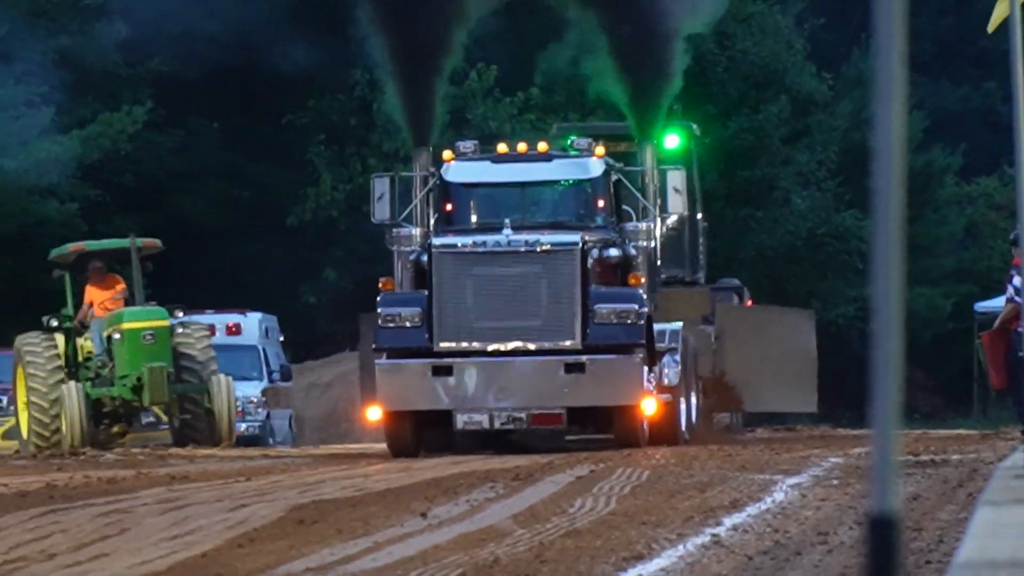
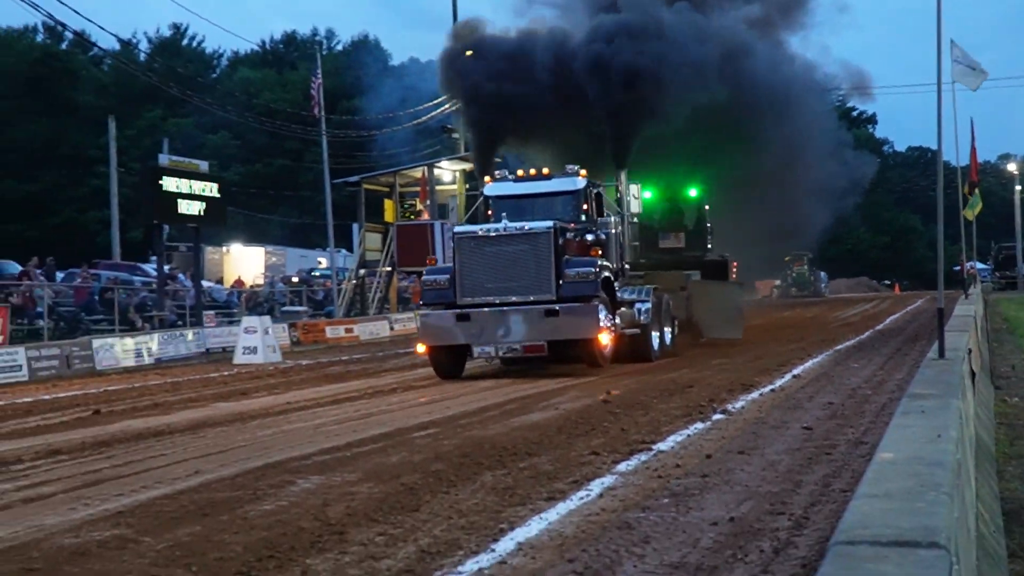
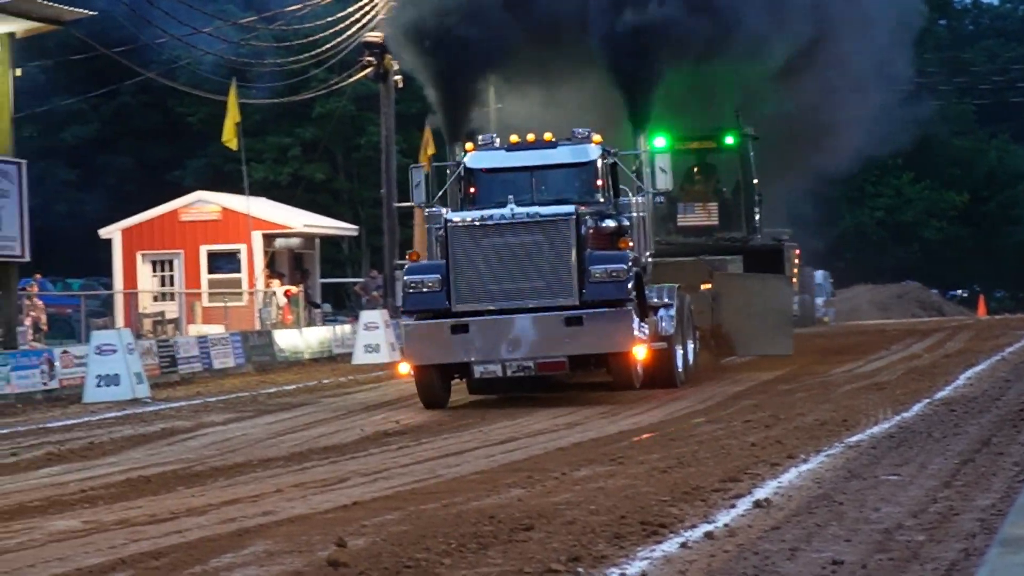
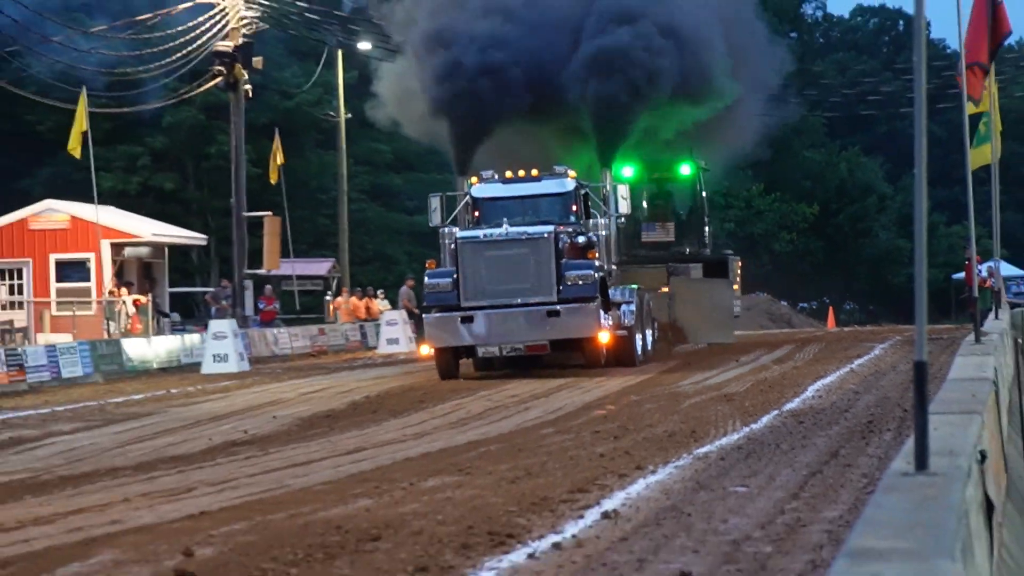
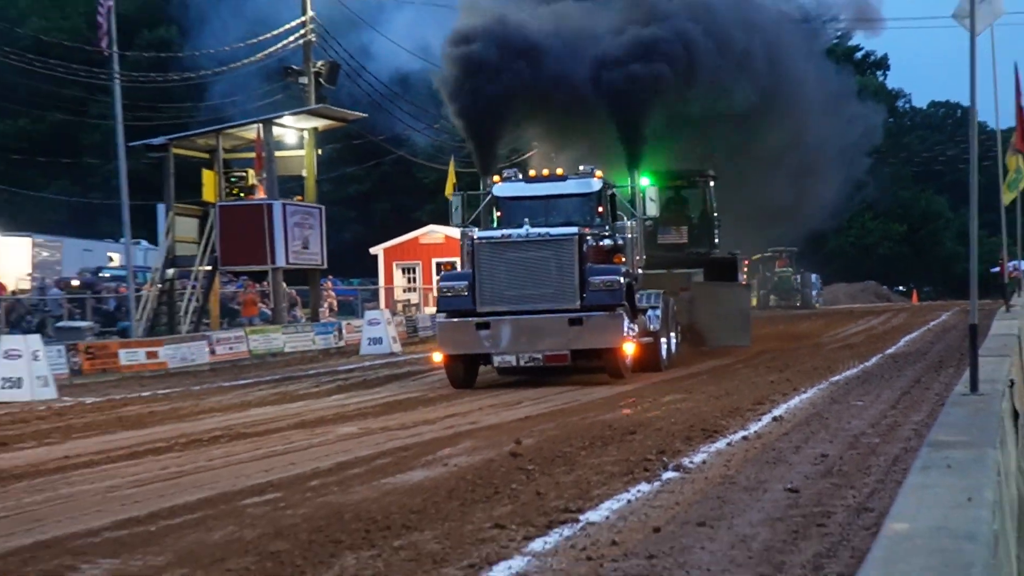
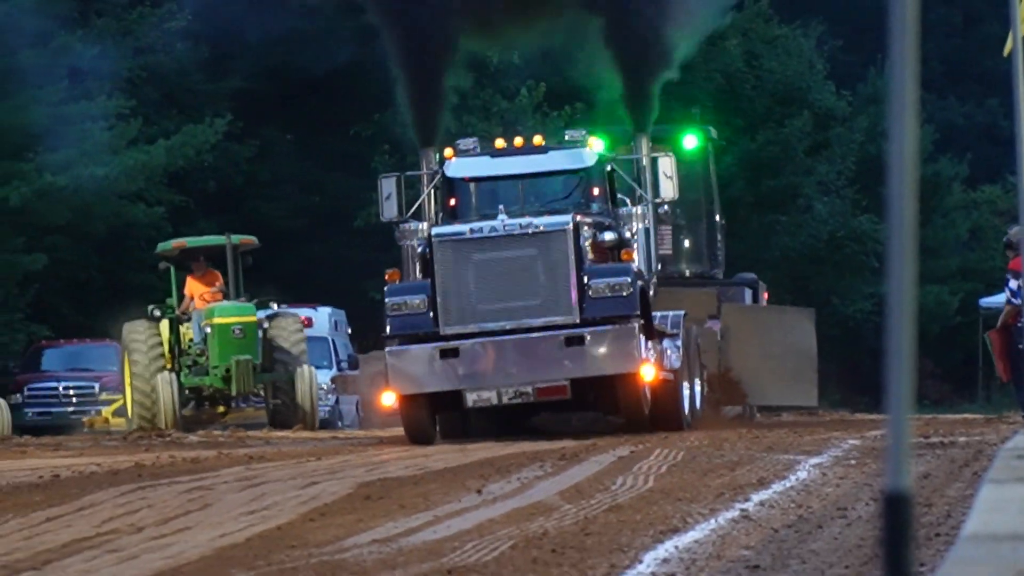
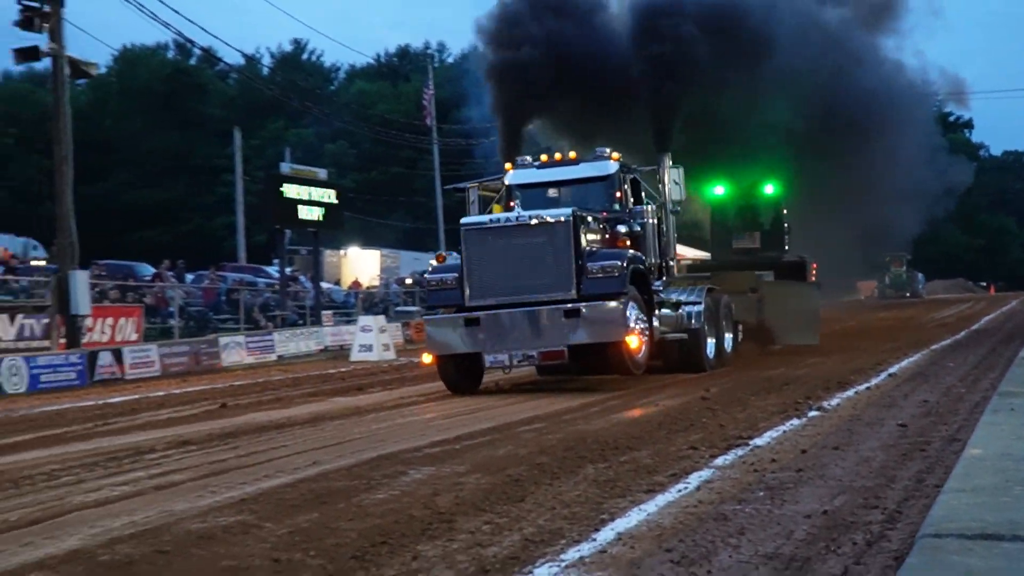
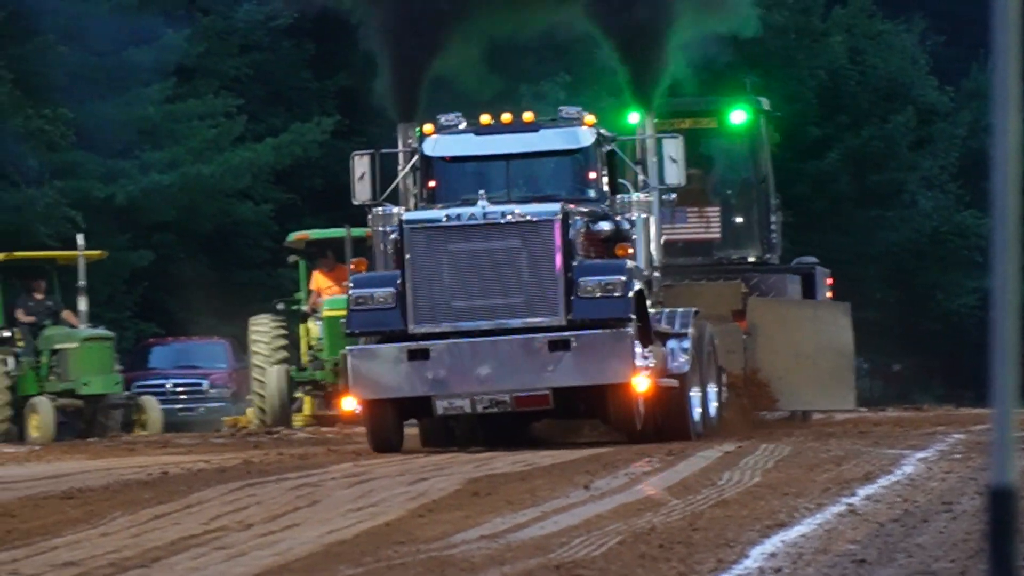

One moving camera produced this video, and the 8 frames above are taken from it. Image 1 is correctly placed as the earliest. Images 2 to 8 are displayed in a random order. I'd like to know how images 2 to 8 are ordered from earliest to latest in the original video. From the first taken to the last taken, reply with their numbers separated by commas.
6, 8, 4, 3, 5, 2, 7
